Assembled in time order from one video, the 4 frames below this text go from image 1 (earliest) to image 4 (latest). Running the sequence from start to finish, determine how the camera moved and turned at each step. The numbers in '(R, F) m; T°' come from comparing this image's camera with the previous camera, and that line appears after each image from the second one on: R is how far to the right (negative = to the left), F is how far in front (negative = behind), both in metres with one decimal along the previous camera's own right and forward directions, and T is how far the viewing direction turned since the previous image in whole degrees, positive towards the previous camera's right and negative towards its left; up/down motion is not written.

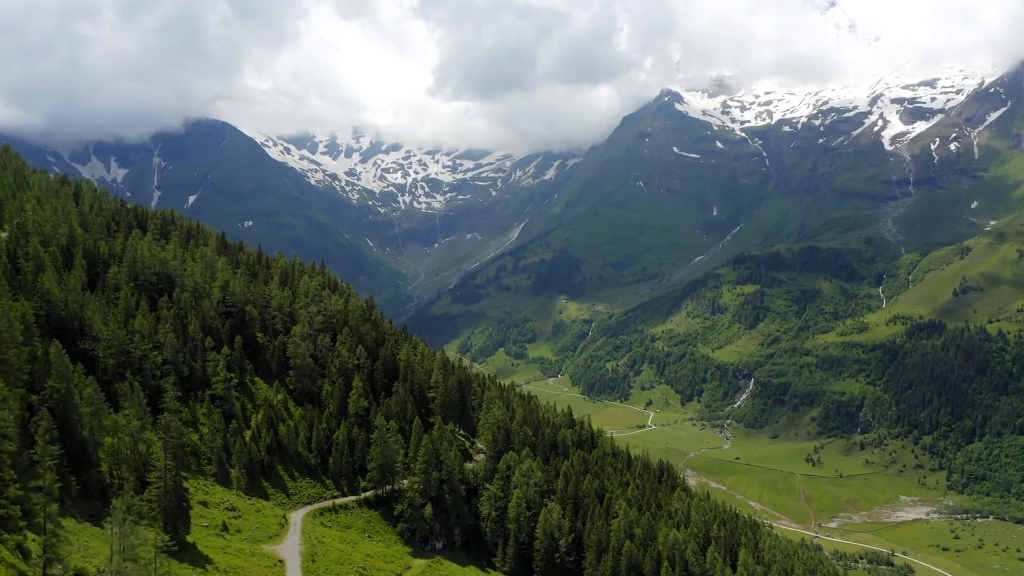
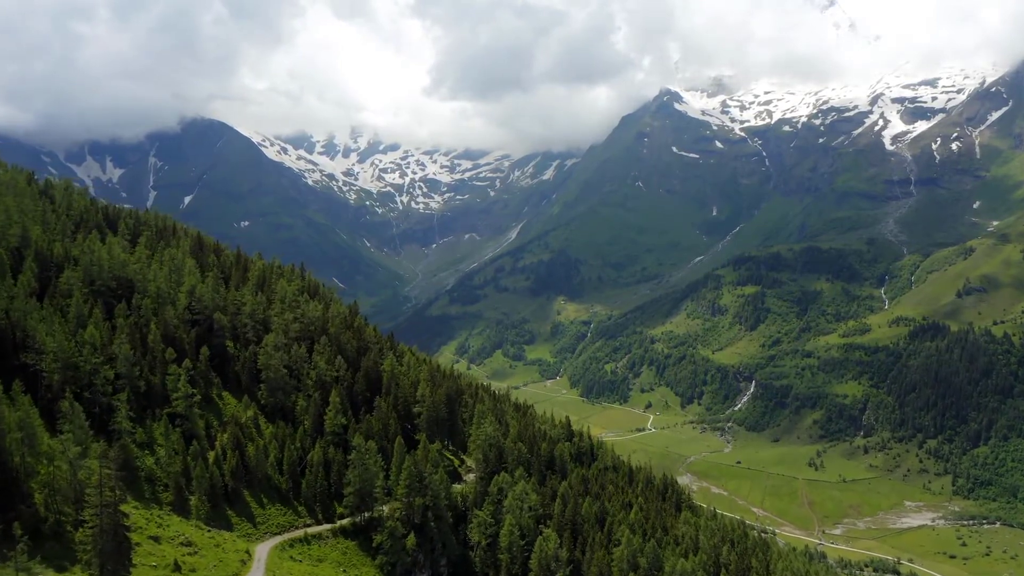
(+0.8, +8.0) m; 0°
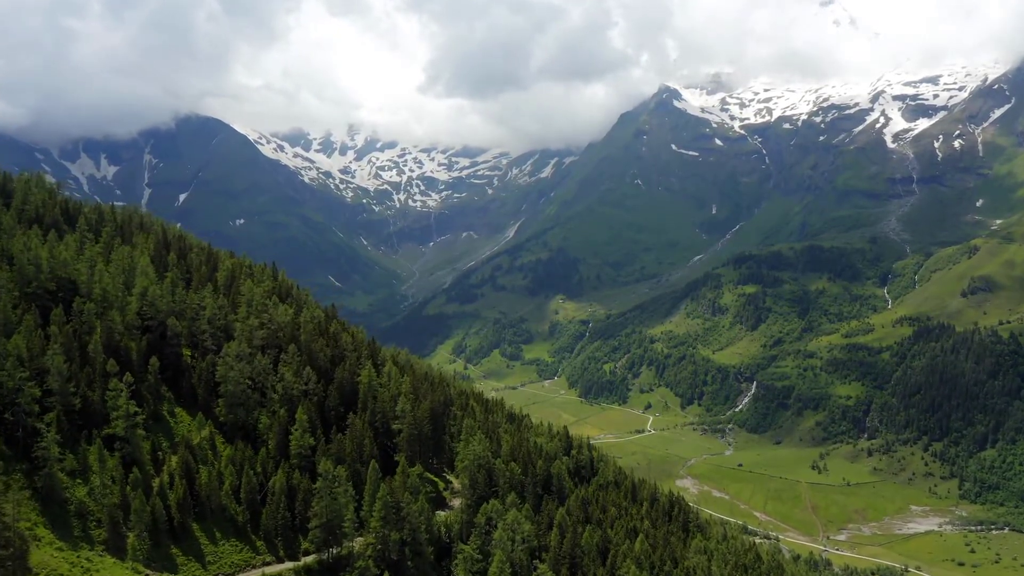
(+0.8, +9.9) m; 0°
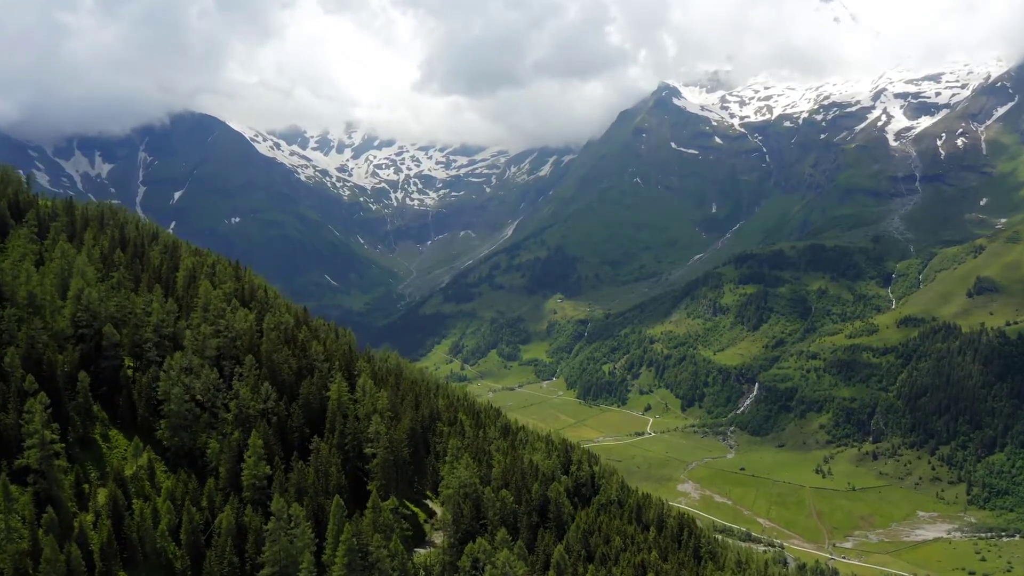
(+0.7, +10.6) m; 0°
